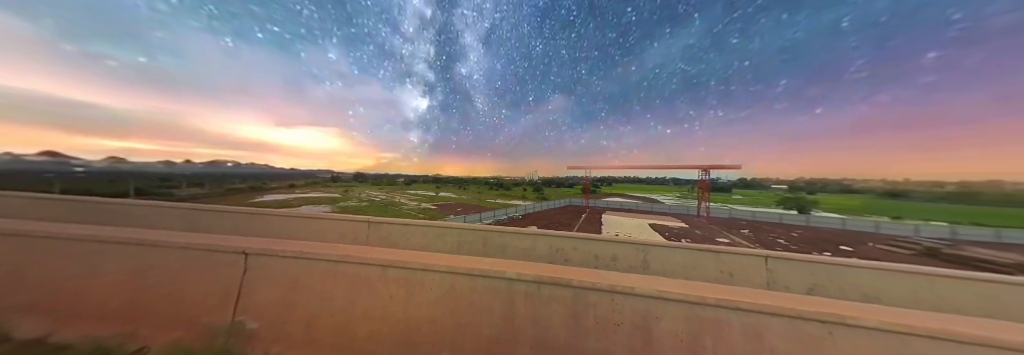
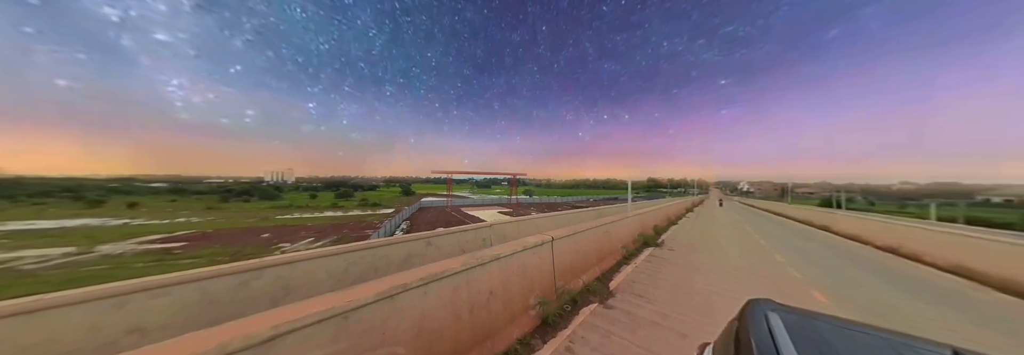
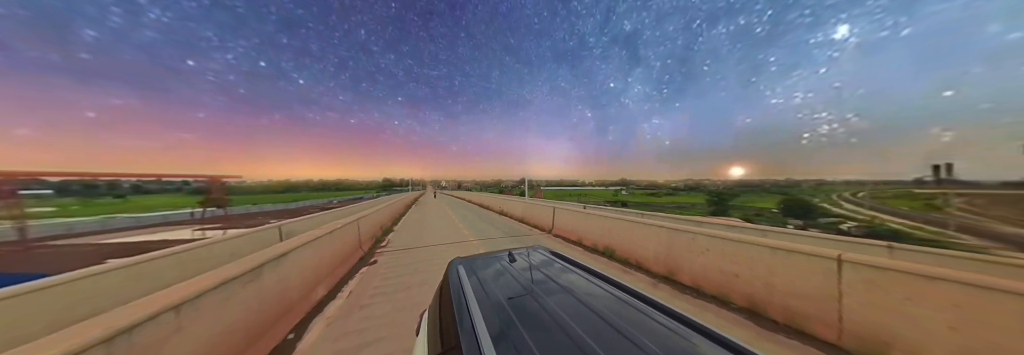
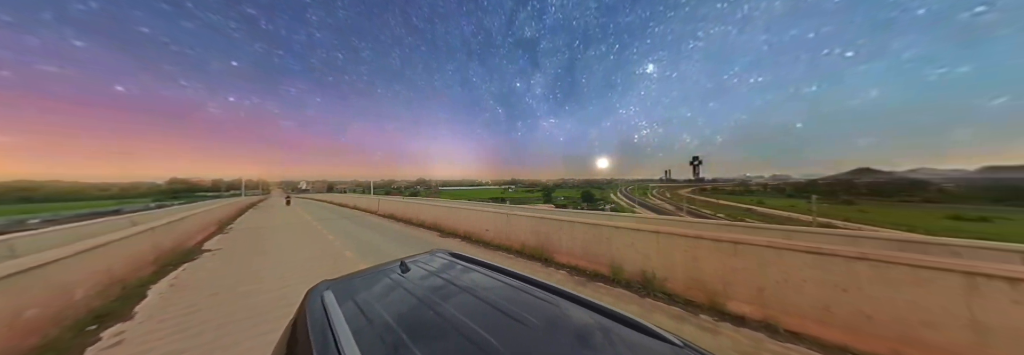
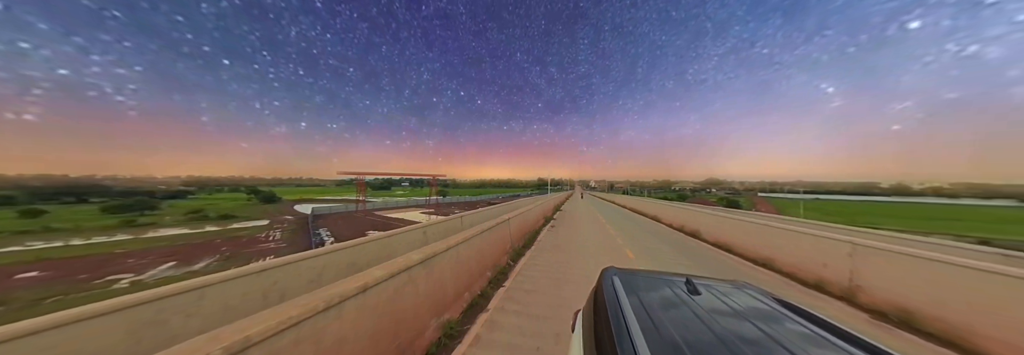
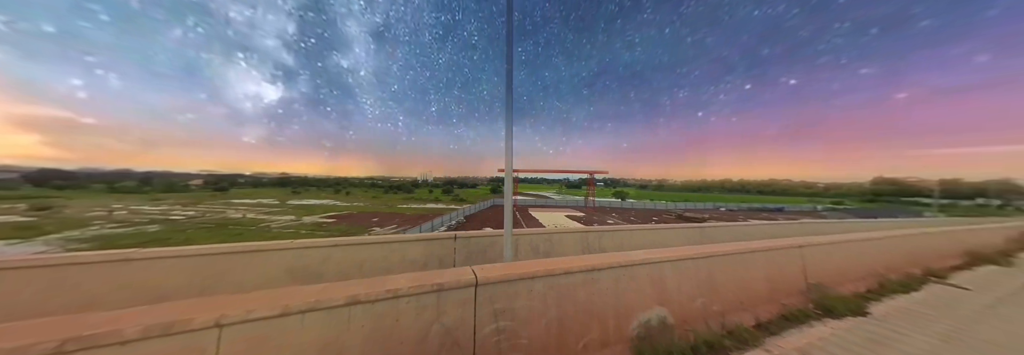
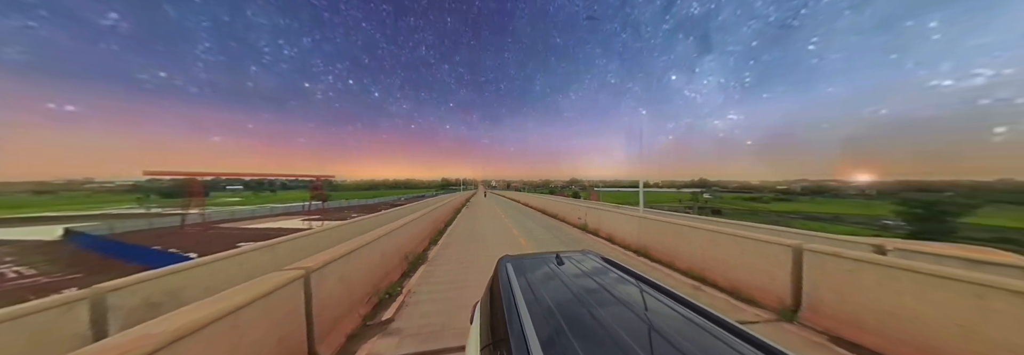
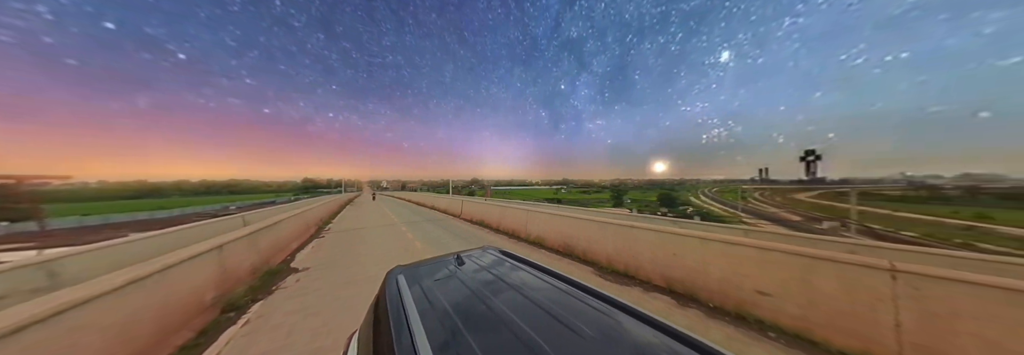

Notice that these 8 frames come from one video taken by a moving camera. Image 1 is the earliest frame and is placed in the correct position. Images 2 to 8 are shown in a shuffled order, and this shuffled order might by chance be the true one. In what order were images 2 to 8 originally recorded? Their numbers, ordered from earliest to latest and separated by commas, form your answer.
6, 2, 5, 7, 3, 8, 4
